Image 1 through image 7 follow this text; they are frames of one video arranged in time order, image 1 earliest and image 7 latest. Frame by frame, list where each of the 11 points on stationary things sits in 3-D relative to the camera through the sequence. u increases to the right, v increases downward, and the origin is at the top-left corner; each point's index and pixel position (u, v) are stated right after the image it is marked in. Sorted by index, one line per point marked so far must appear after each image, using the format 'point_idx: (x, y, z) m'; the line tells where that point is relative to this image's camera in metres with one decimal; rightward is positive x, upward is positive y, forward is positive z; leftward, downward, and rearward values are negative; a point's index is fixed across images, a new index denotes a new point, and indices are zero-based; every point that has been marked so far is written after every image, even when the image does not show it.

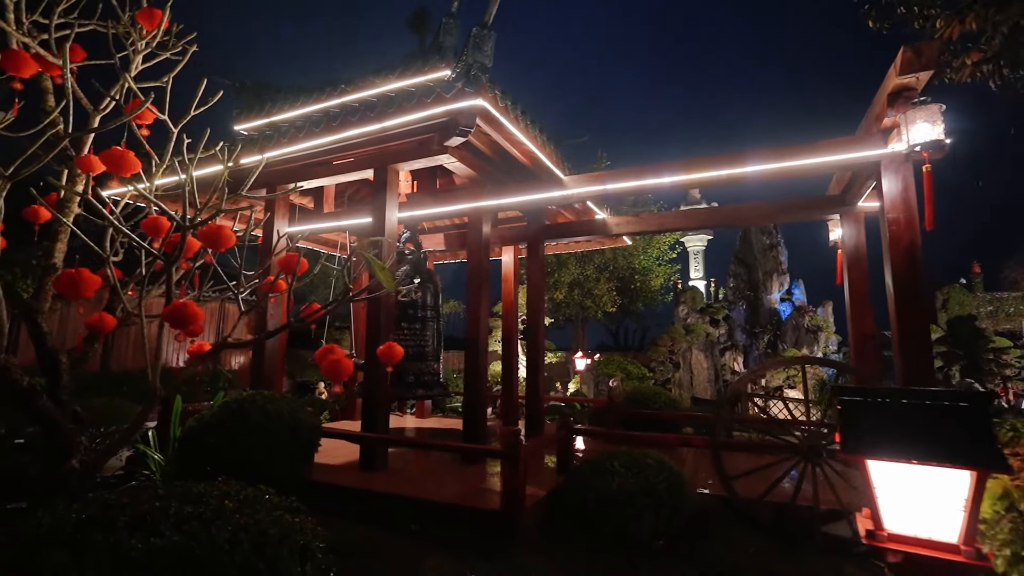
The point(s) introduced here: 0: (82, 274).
0: (-2.4, +0.1, +2.8) m
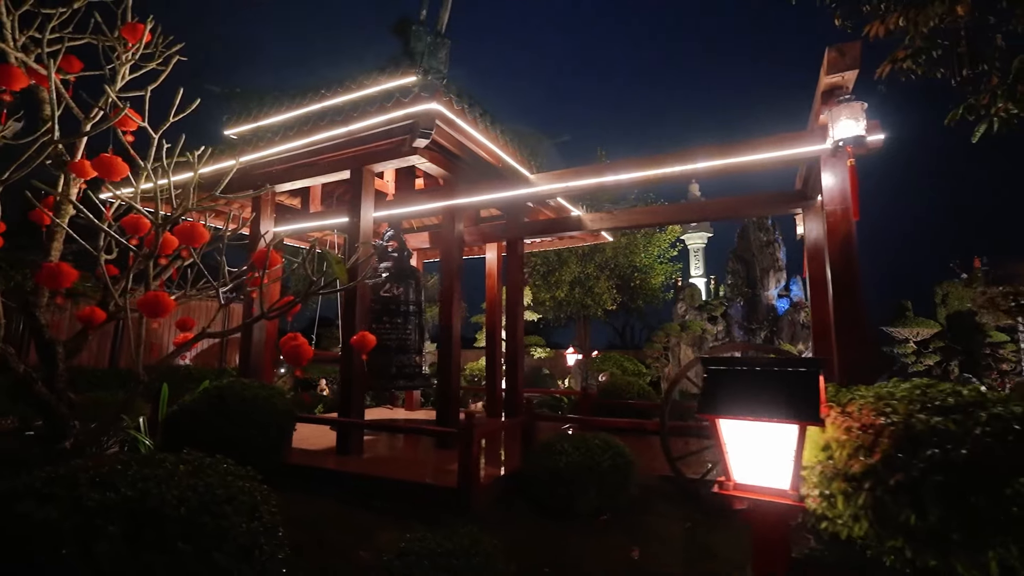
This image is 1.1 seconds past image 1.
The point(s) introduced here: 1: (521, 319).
0: (-2.8, +0.1, +3.1) m
1: (+0.1, -0.5, +7.8) m
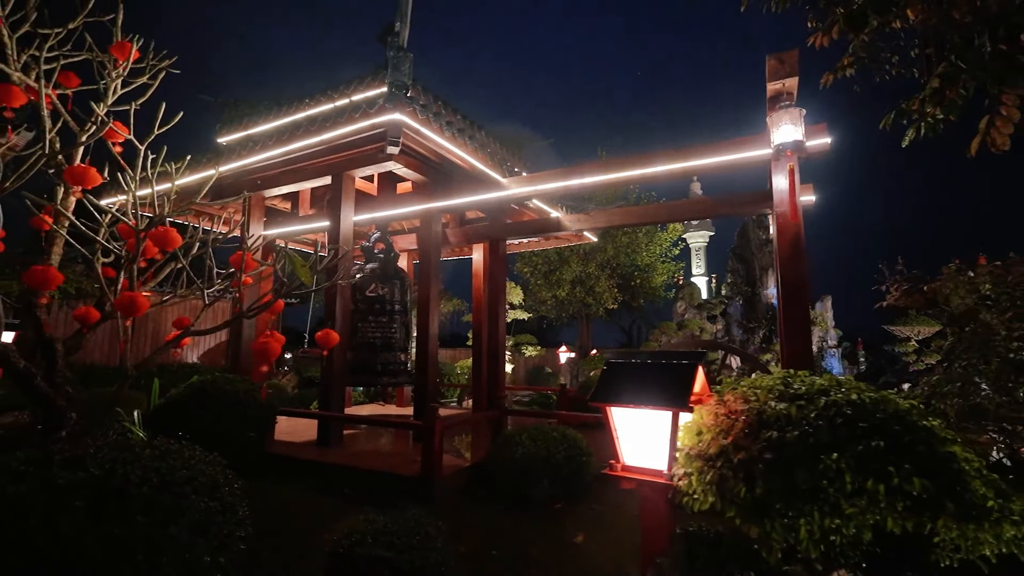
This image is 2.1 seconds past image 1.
0: (-3.2, +0.1, +3.4) m
1: (-0.2, -0.4, +8.0) m
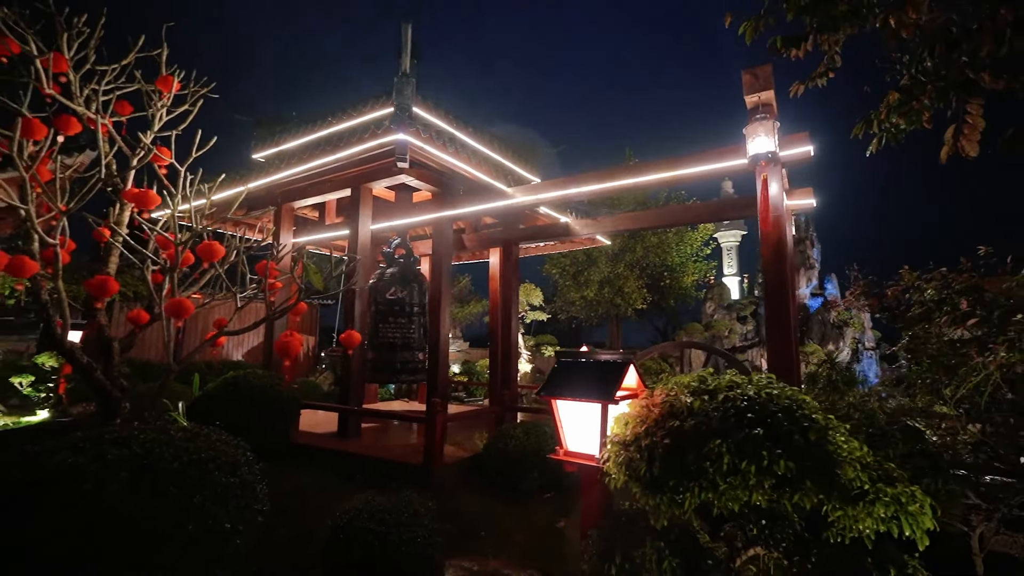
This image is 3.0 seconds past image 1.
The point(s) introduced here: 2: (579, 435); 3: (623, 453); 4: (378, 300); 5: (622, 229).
0: (-3.3, +0.1, +4.0) m
1: (0.0, -0.5, +8.4) m
2: (+0.3, -0.8, +2.5) m
3: (+0.5, -0.7, +2.2) m
4: (-2.0, -0.2, +7.3) m
5: (+1.8, +0.9, +7.9) m
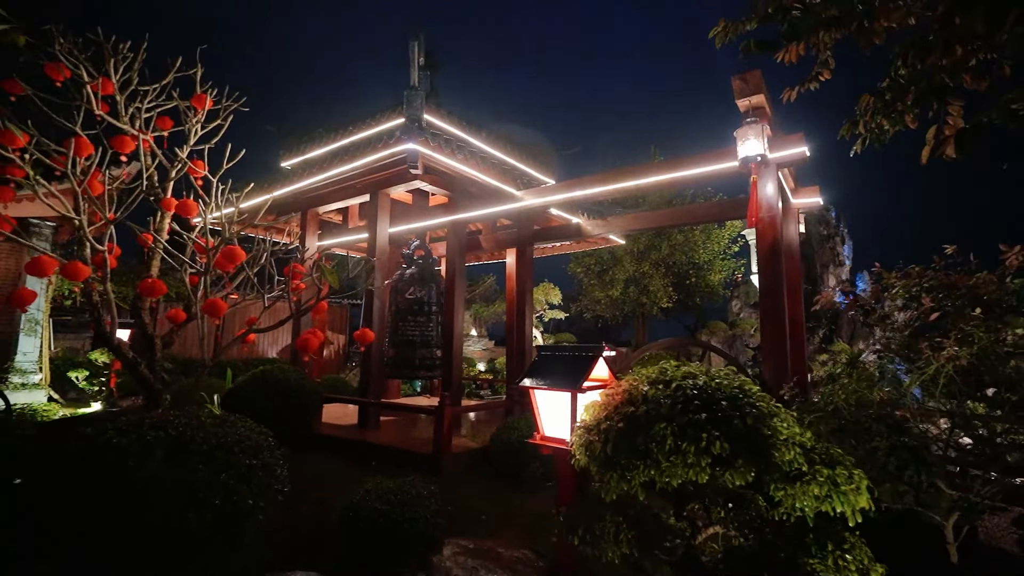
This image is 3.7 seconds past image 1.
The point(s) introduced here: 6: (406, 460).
0: (-3.3, +0.1, +4.5) m
1: (+0.3, -0.5, +8.6) m
2: (+0.2, -0.8, +2.8) m
3: (+0.4, -0.7, +2.4) m
4: (-1.8, -0.2, +7.7) m
5: (+2.0, +1.0, +8.0) m
6: (-1.1, -1.9, +5.3) m
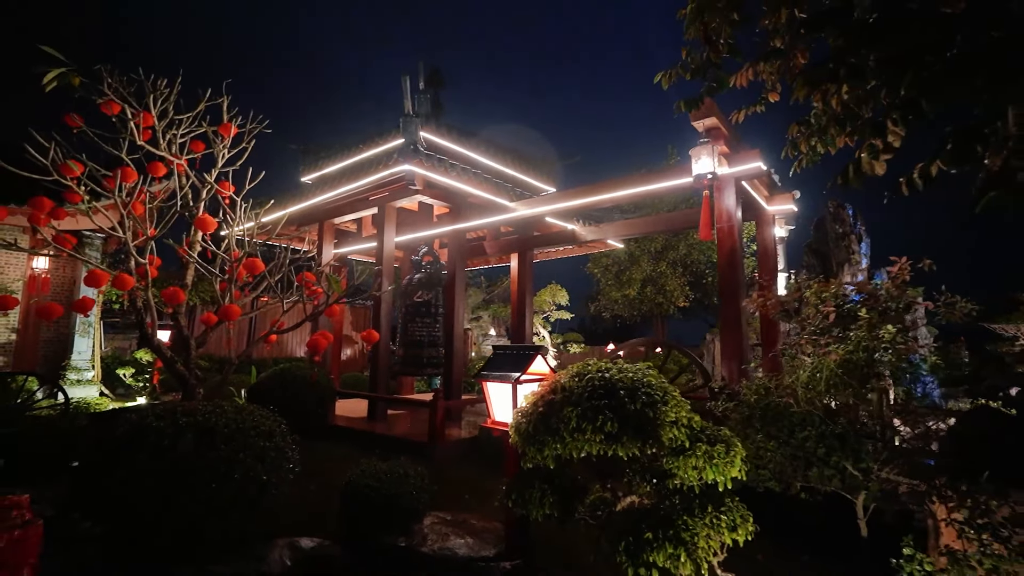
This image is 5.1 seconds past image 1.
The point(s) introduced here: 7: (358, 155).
0: (-3.5, 0.0, +5.3) m
1: (+0.3, -0.5, +9.2) m
2: (-0.1, -0.8, +3.4) m
3: (0.0, -0.8, +3.0) m
4: (-1.8, -0.3, +8.4) m
5: (+1.9, +0.9, +8.5) m
6: (-1.3, -1.9, +6.0) m
7: (-2.5, +2.1, +7.8) m
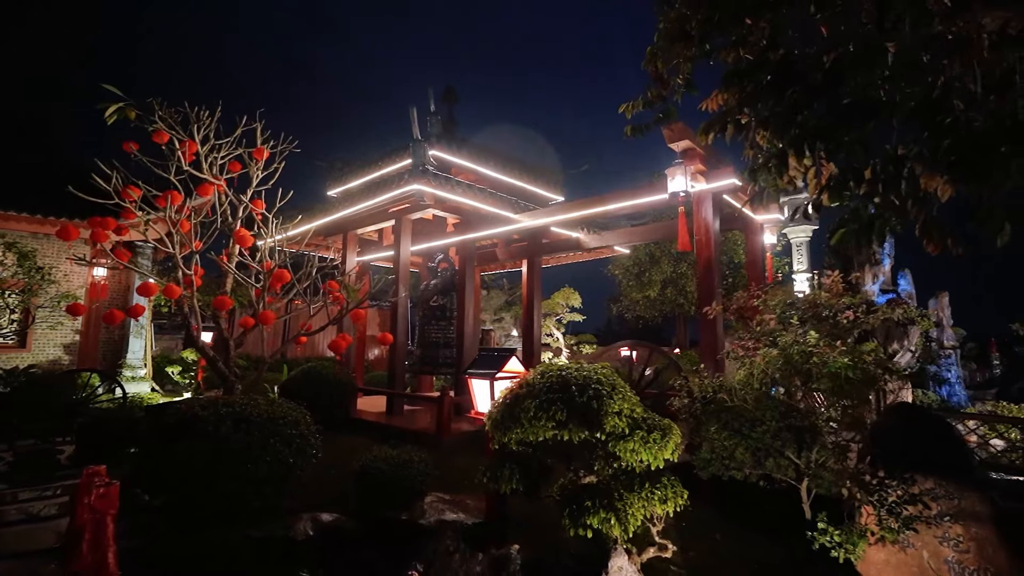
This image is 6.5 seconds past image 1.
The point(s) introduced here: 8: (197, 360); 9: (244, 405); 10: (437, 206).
0: (-3.6, -0.1, +6.1) m
1: (+0.5, -0.6, +9.7) m
2: (-0.2, -0.9, +4.0) m
3: (-0.1, -0.9, +3.6) m
4: (-1.7, -0.4, +9.0) m
5: (+2.1, +0.8, +8.9) m
6: (-1.3, -2.0, +6.6) m
7: (-2.4, +2.0, +8.6) m
8: (-7.4, -1.7, +11.5) m
9: (-2.9, -1.2, +5.2) m
10: (-1.2, +1.3, +8.0) m
